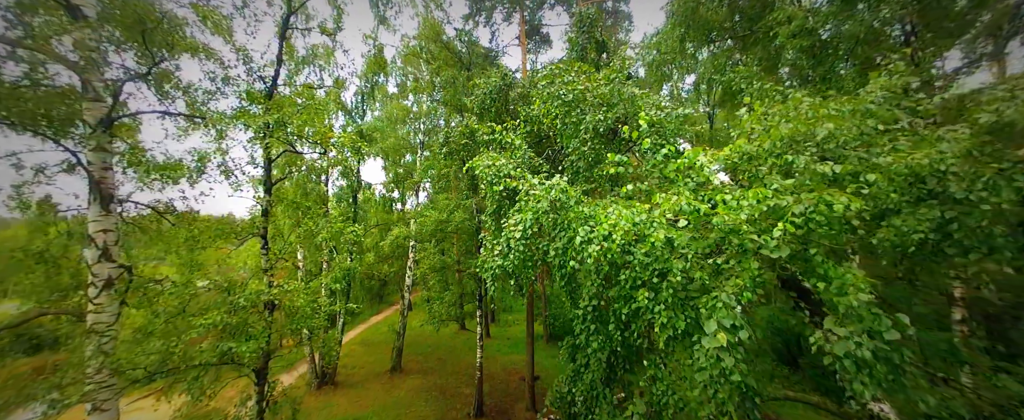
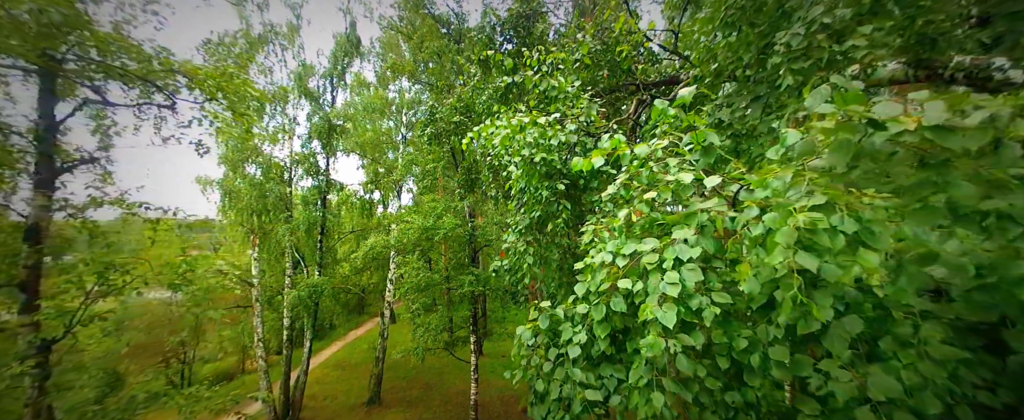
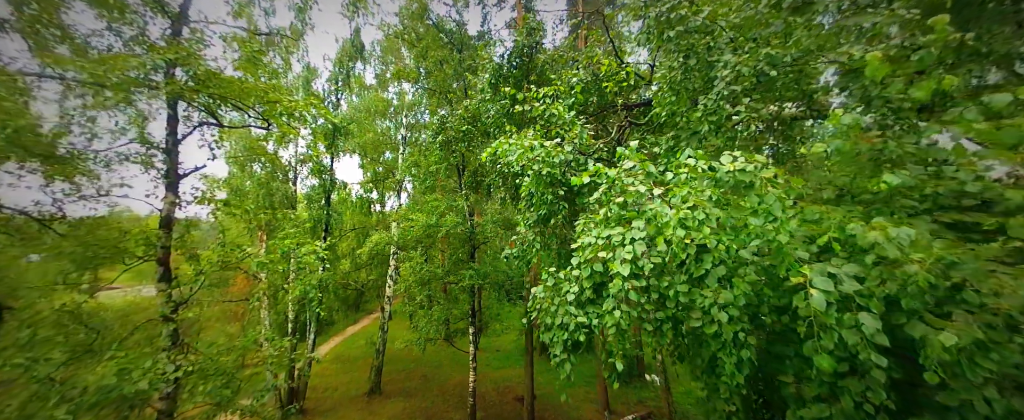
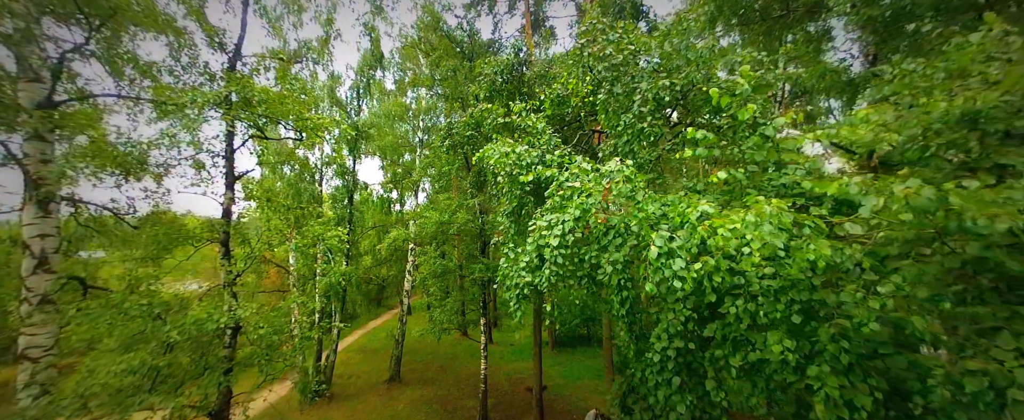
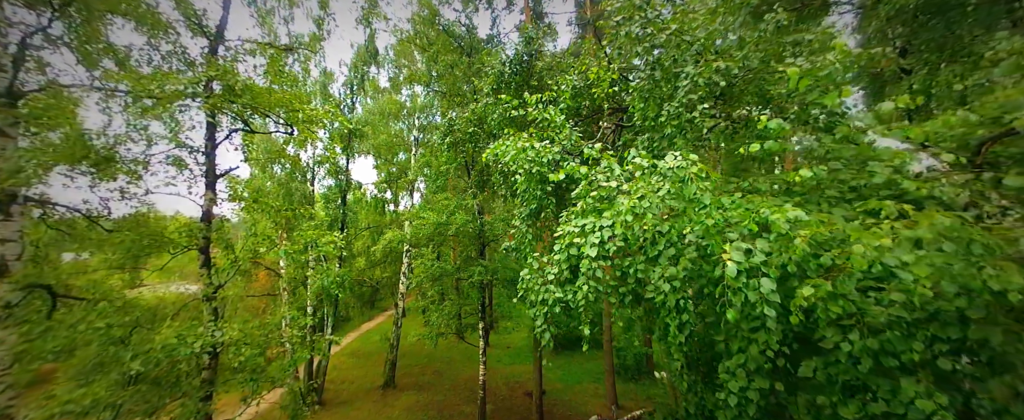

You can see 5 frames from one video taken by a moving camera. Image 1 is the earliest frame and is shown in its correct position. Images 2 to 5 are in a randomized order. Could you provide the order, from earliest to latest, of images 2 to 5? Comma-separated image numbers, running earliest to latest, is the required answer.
4, 5, 3, 2
